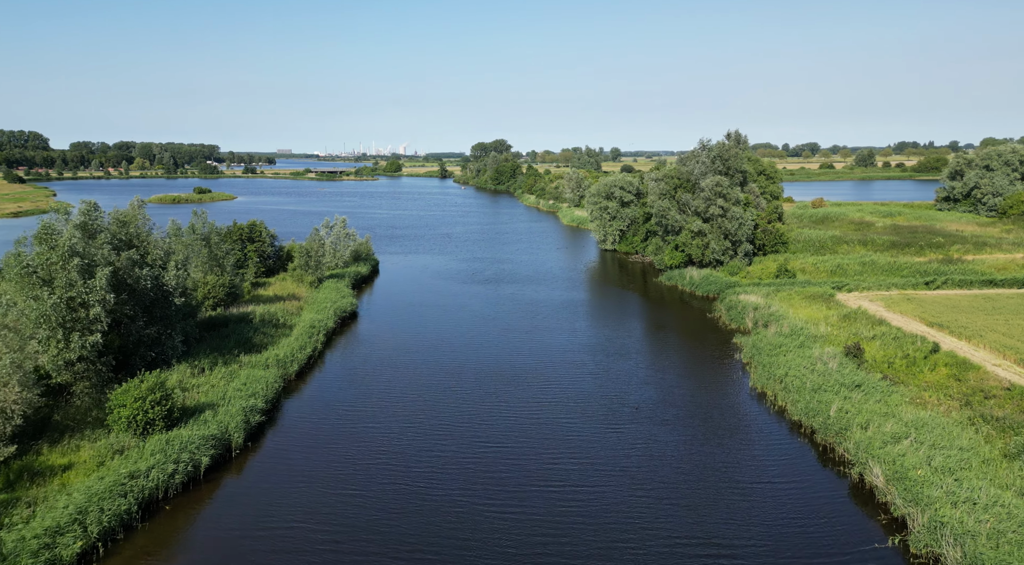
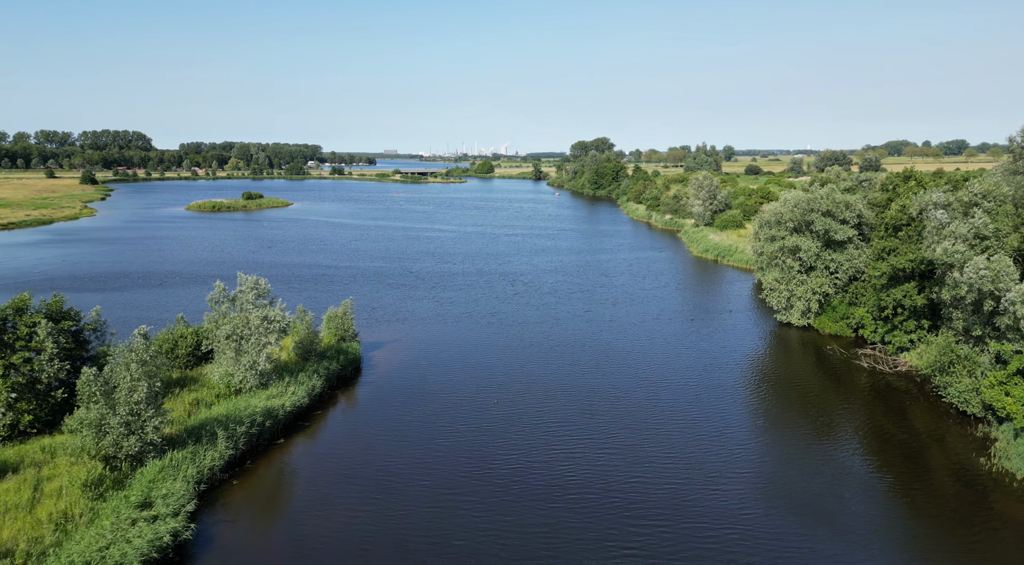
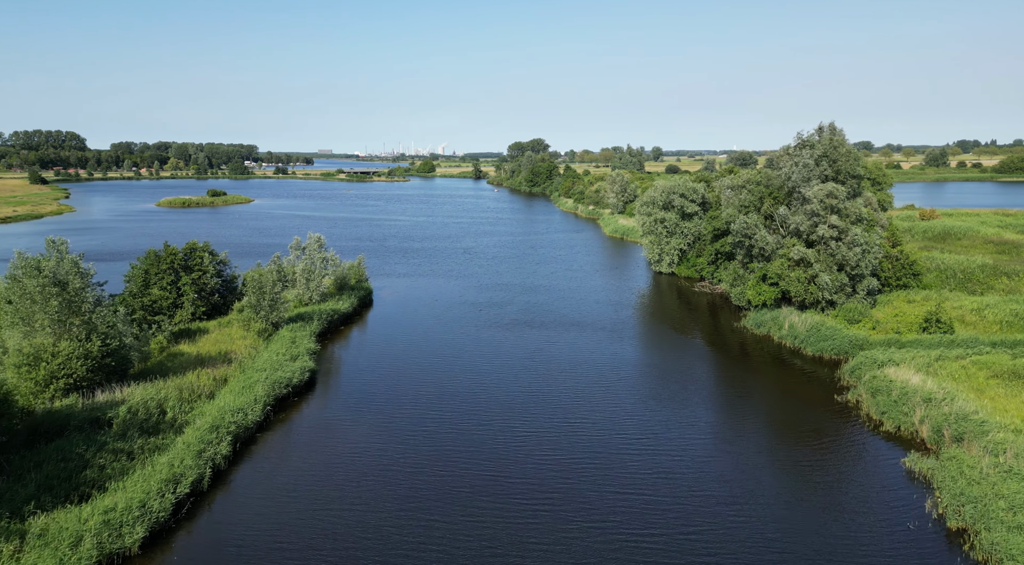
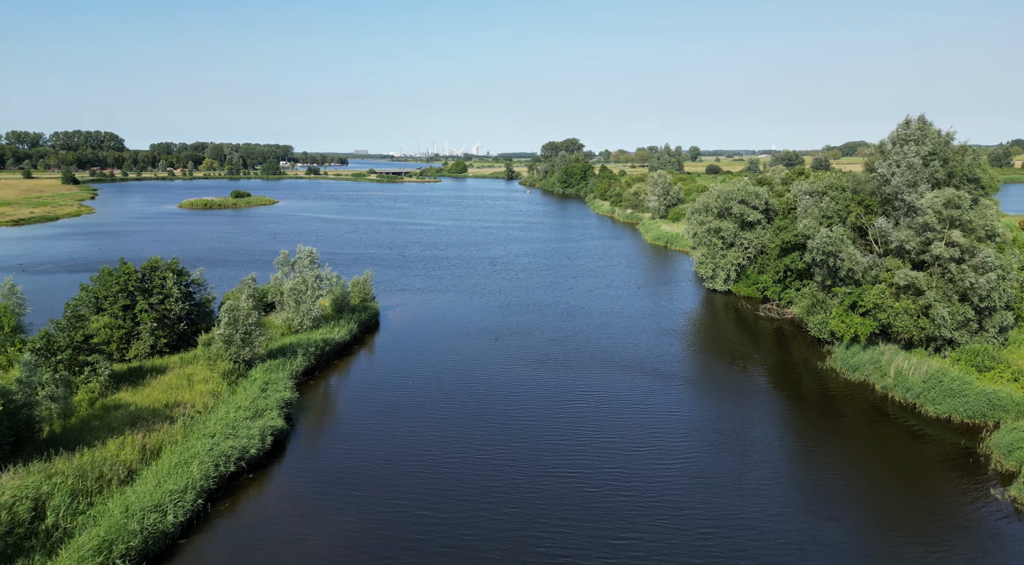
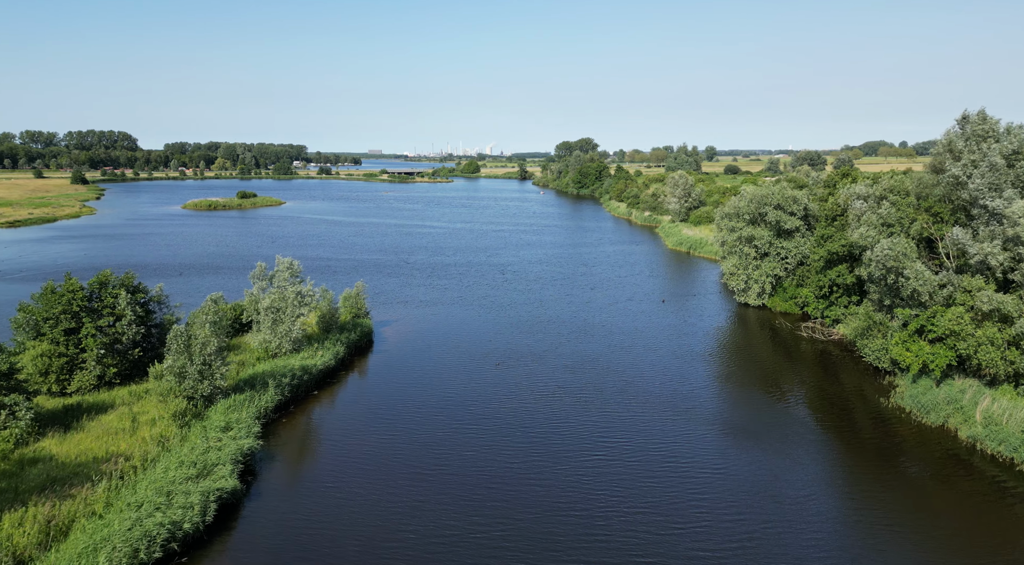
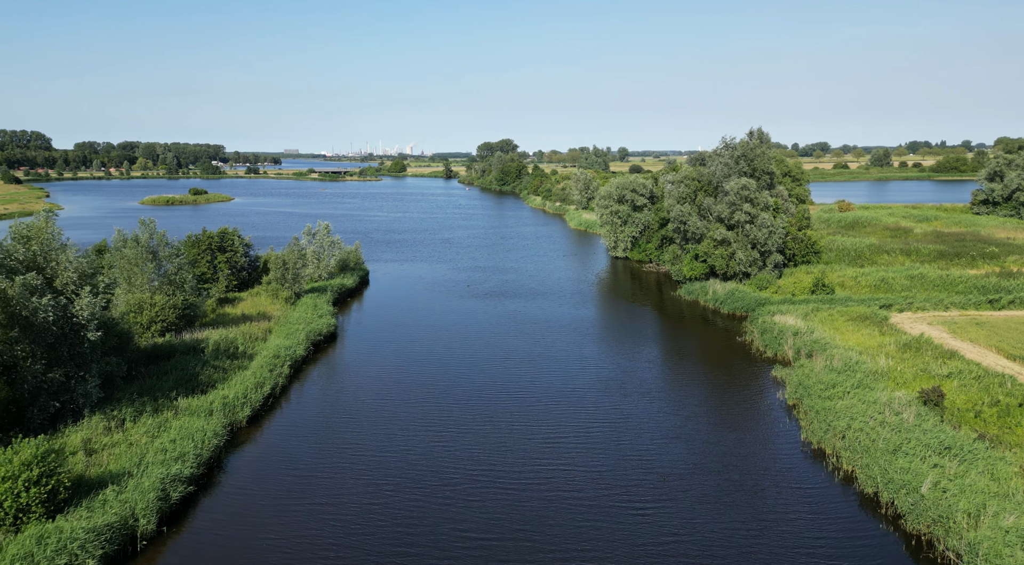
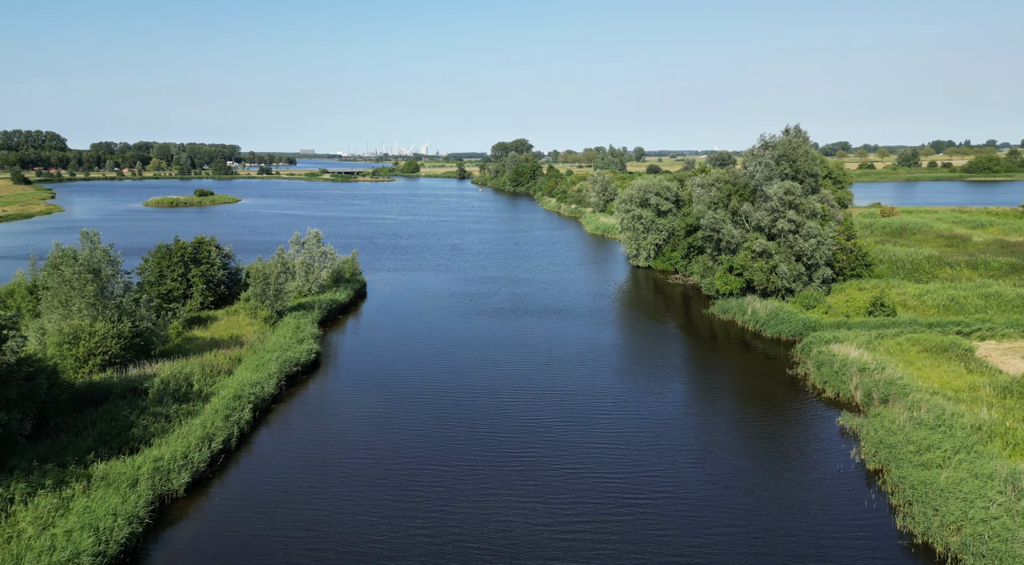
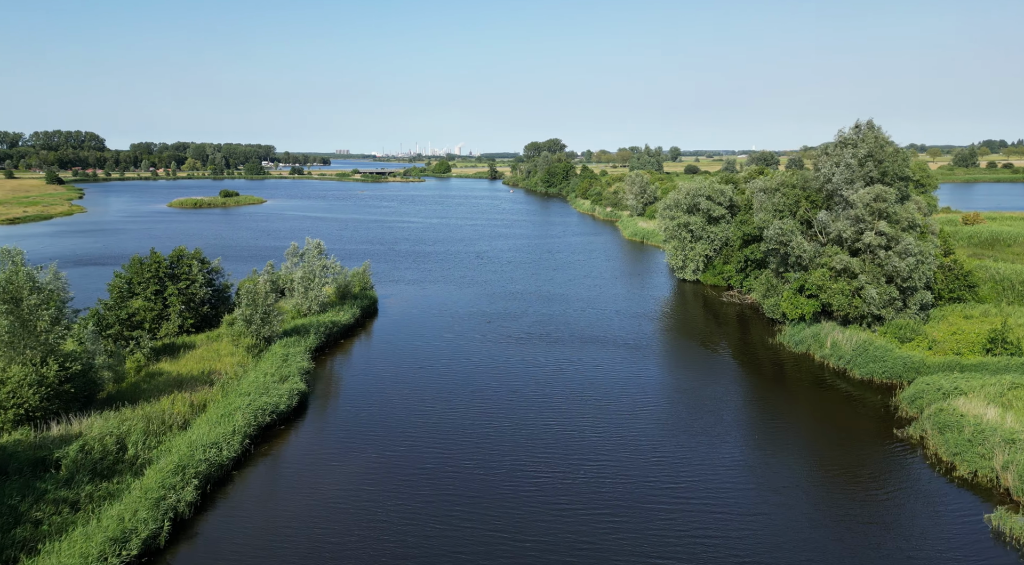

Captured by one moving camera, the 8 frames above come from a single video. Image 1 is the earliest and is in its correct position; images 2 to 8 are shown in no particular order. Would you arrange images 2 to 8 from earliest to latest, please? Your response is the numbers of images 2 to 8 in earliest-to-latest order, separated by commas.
6, 7, 3, 8, 4, 5, 2
